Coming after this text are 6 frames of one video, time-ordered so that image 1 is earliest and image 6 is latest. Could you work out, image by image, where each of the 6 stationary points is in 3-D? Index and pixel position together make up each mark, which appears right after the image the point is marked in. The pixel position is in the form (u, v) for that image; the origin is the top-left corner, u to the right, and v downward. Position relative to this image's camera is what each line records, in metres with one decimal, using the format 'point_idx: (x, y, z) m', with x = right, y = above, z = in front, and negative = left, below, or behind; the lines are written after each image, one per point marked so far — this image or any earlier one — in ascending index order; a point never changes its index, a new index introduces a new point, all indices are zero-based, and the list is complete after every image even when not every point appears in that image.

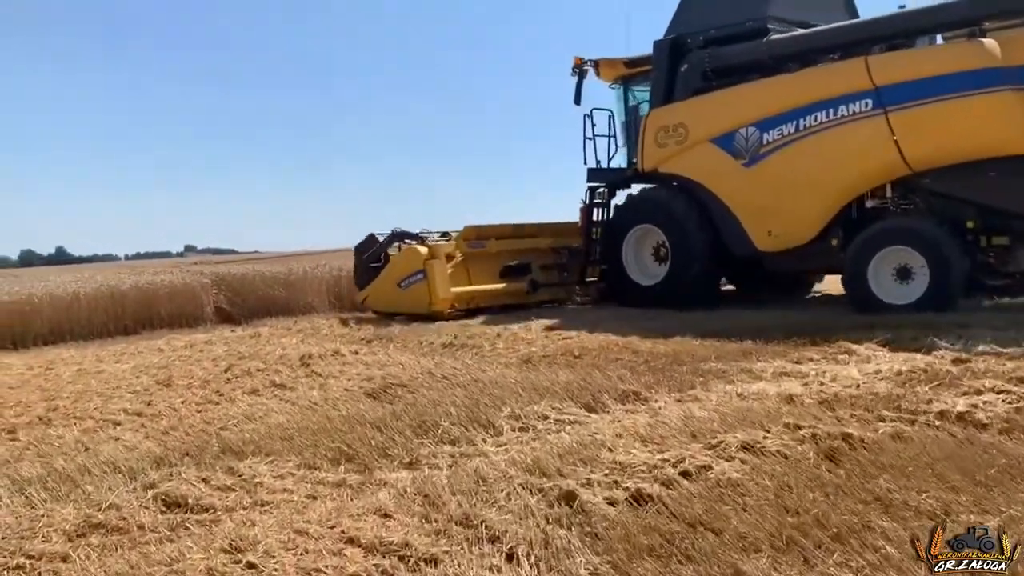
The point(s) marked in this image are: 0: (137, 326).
0: (-4.3, -0.4, +10.4) m
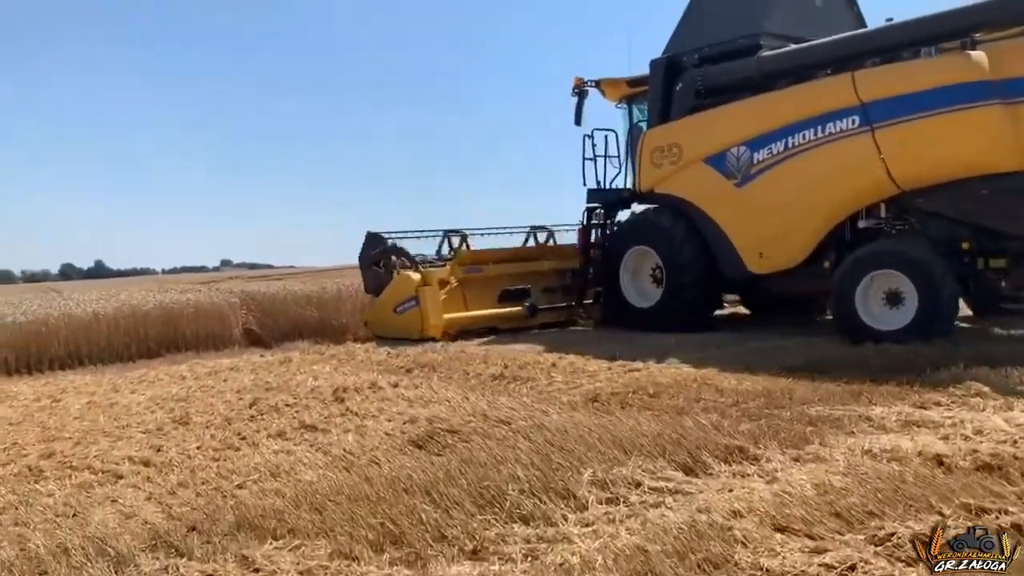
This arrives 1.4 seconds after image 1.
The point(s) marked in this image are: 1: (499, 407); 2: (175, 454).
0: (-3.8, -0.6, +9.7) m
1: (-0.1, -0.7, +5.3) m
2: (-1.8, -0.9, +4.8) m
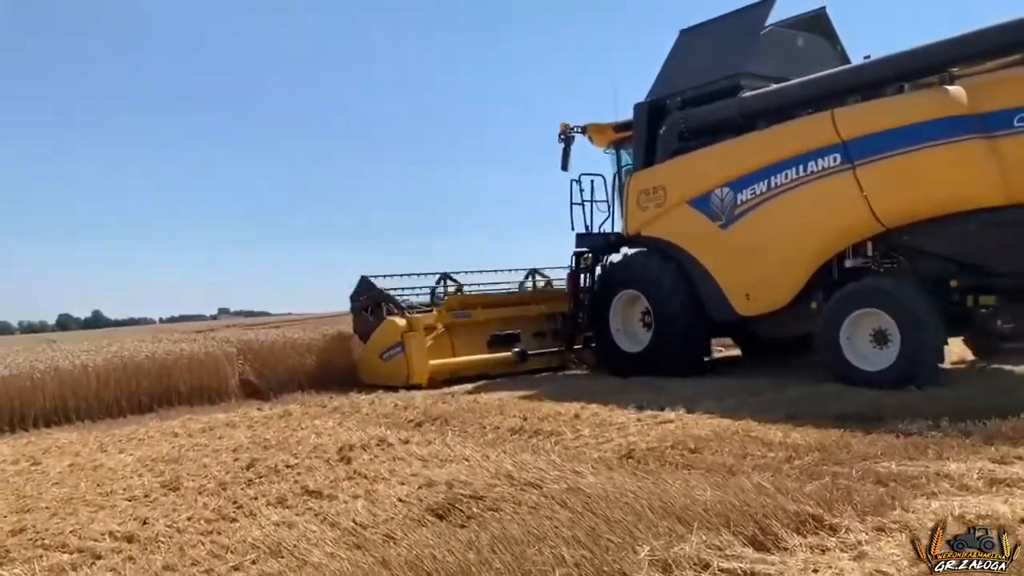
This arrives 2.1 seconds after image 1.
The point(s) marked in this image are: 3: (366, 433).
0: (-3.6, -1.2, +9.1) m
1: (+0.1, -0.9, +4.7) m
2: (-1.6, -1.1, +4.2) m
3: (-1.0, -1.0, +6.4) m
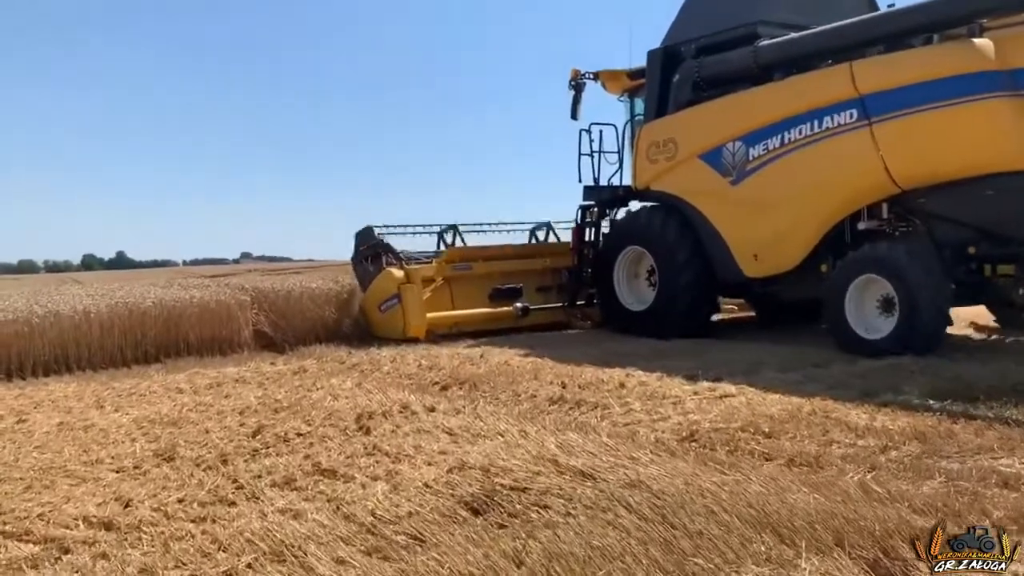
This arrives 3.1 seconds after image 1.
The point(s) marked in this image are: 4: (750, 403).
0: (-3.3, -0.6, +8.5) m
1: (+0.3, -0.7, +4.1) m
2: (-1.4, -0.9, +3.6) m
3: (-0.8, -0.7, +5.7) m
4: (+1.3, -0.6, +5.1) m
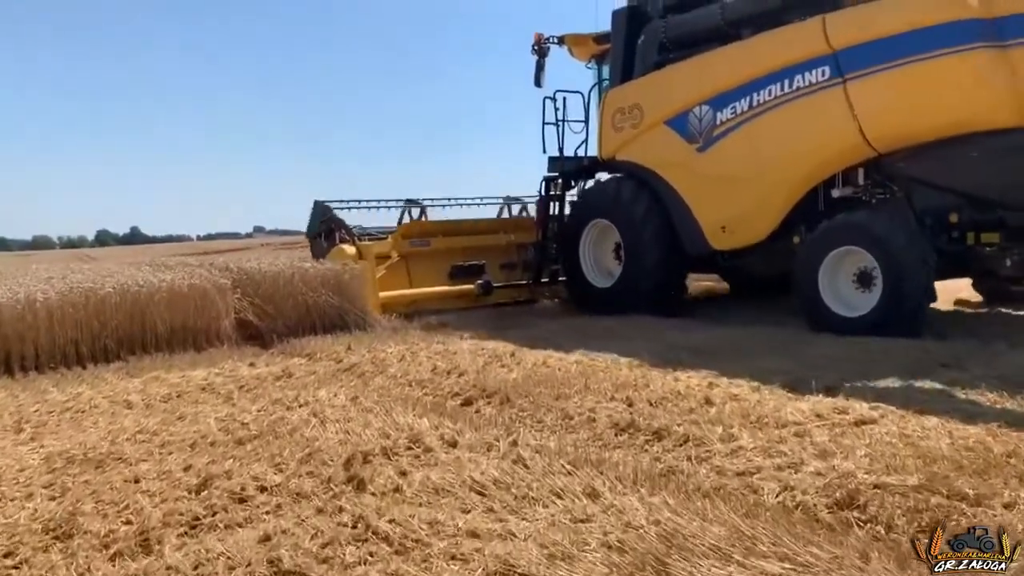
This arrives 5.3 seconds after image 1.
0: (-3.1, -0.5, +7.0) m
1: (+0.5, -0.7, +2.5) m
2: (-1.2, -0.9, +2.1) m
3: (-0.5, -0.6, +4.2) m
4: (+1.6, -0.6, +3.6) m
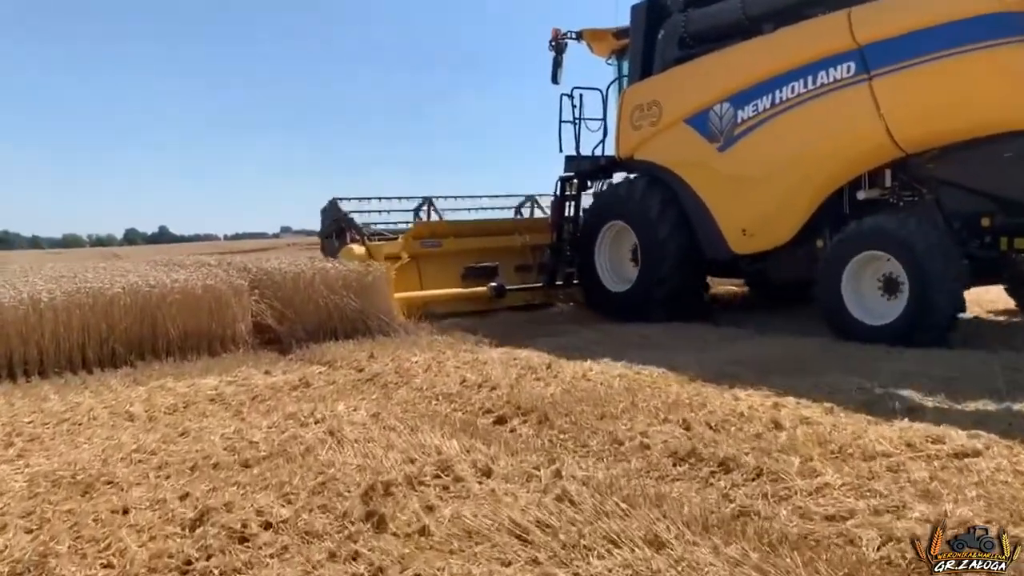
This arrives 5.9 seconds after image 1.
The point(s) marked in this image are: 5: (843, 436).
0: (-2.8, -0.5, +6.6) m
1: (+0.6, -0.7, +2.0) m
2: (-1.1, -0.9, +1.6) m
3: (-0.4, -0.6, +3.7) m
4: (+1.7, -0.6, +3.0) m
5: (+1.3, -0.6, +3.5) m
